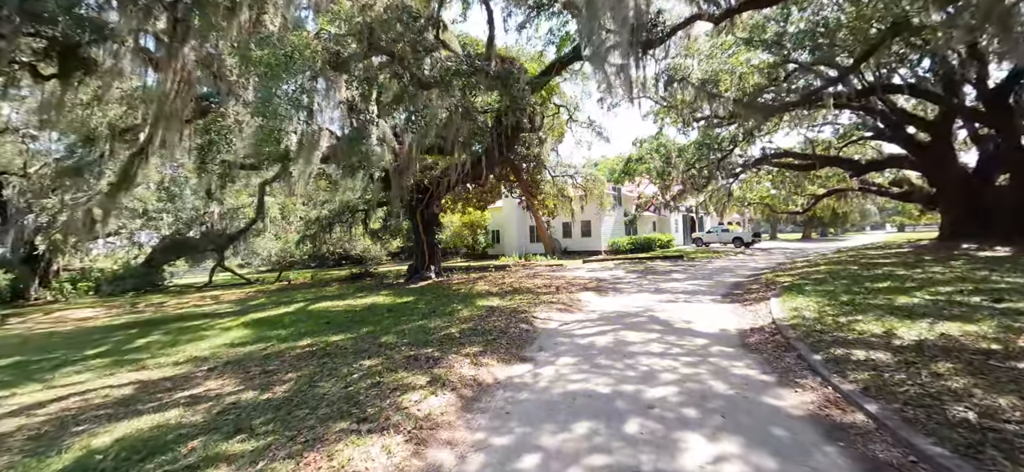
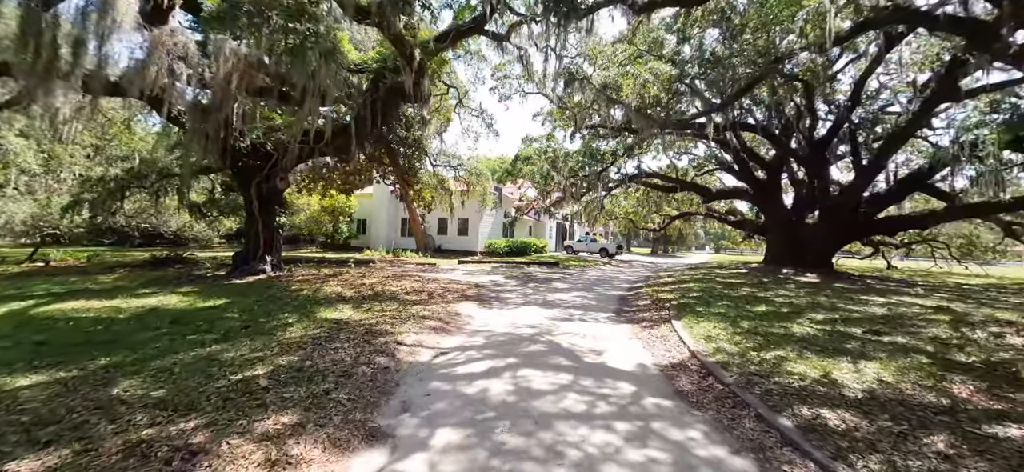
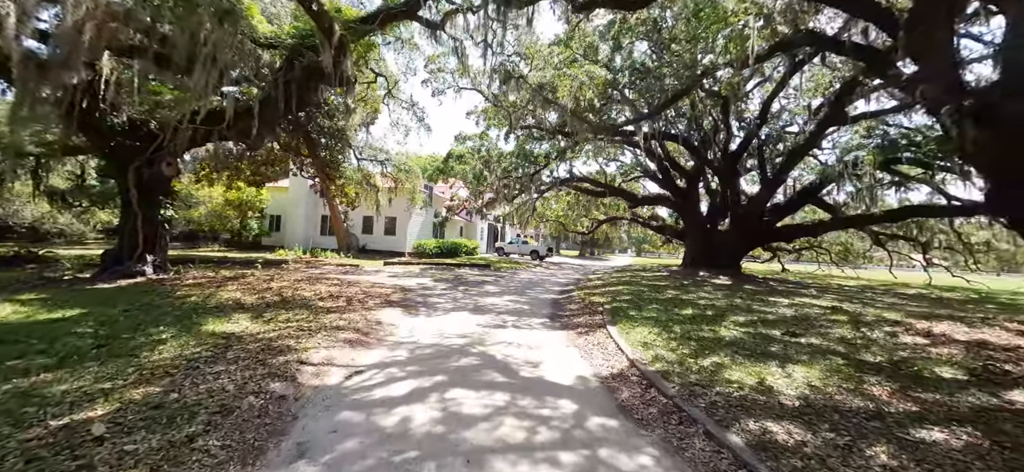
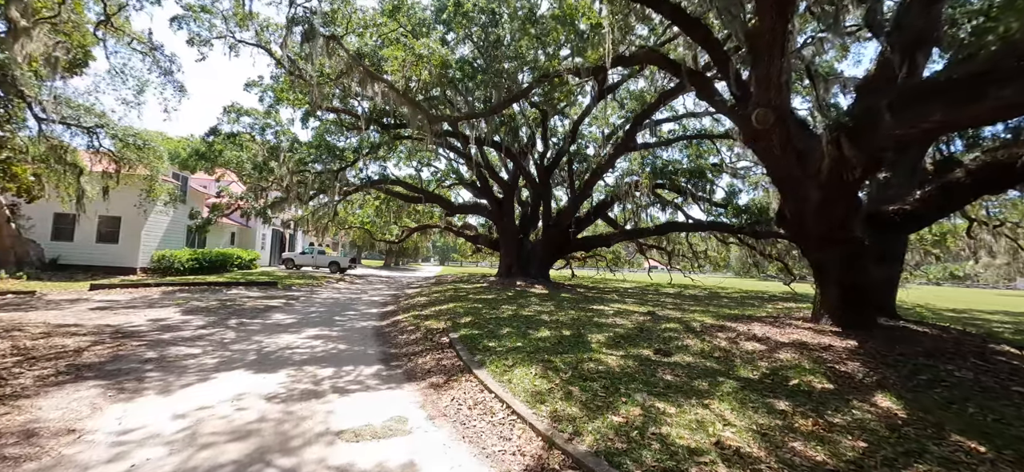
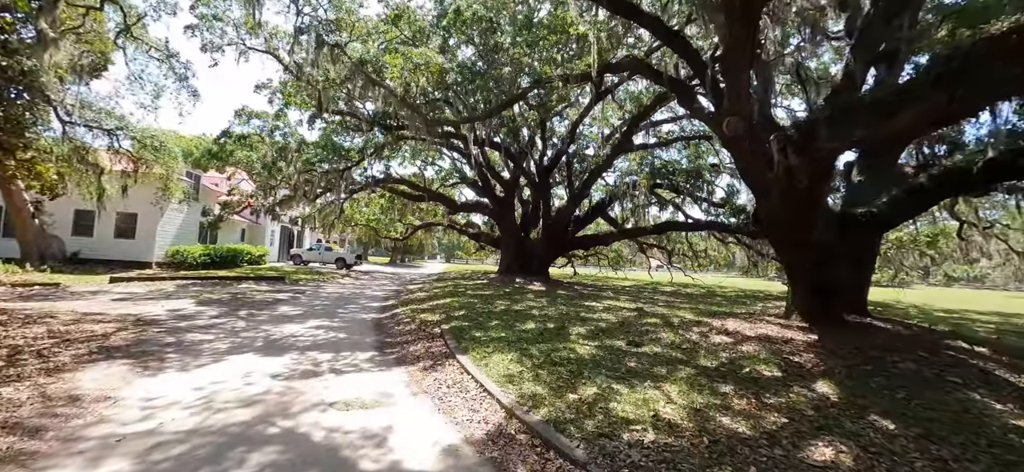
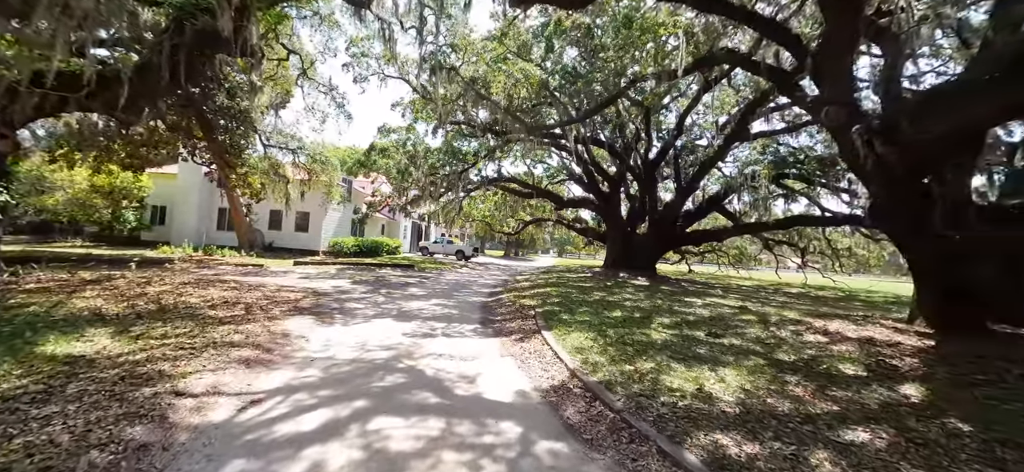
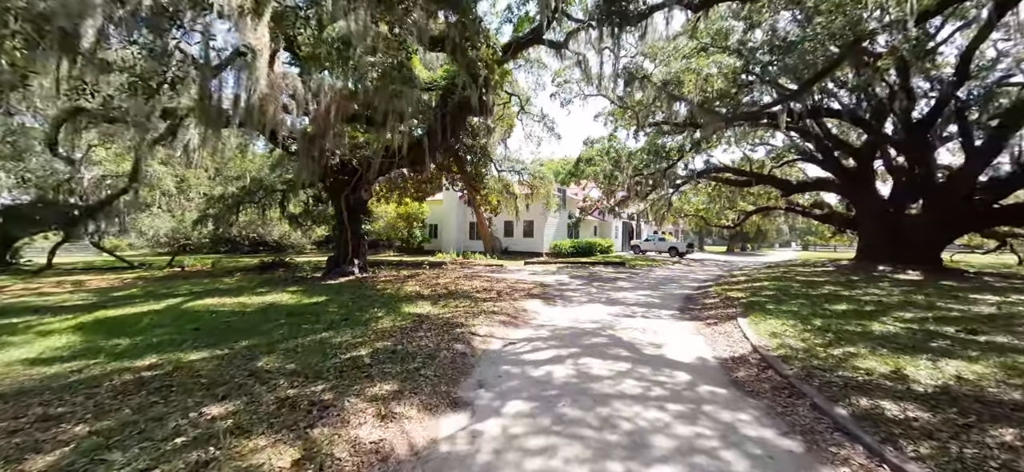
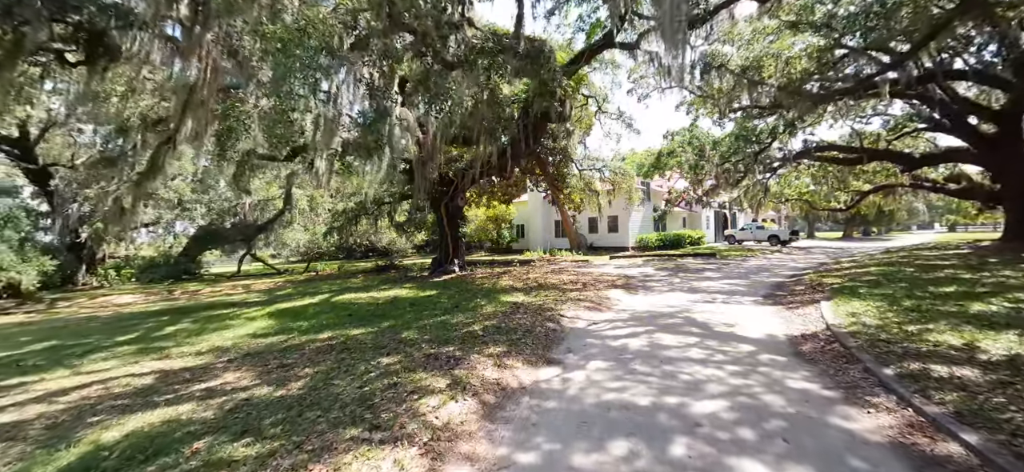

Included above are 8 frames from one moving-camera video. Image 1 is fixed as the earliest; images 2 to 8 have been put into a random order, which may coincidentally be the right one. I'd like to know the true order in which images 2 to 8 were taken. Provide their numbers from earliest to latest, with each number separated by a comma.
8, 7, 2, 3, 6, 5, 4
